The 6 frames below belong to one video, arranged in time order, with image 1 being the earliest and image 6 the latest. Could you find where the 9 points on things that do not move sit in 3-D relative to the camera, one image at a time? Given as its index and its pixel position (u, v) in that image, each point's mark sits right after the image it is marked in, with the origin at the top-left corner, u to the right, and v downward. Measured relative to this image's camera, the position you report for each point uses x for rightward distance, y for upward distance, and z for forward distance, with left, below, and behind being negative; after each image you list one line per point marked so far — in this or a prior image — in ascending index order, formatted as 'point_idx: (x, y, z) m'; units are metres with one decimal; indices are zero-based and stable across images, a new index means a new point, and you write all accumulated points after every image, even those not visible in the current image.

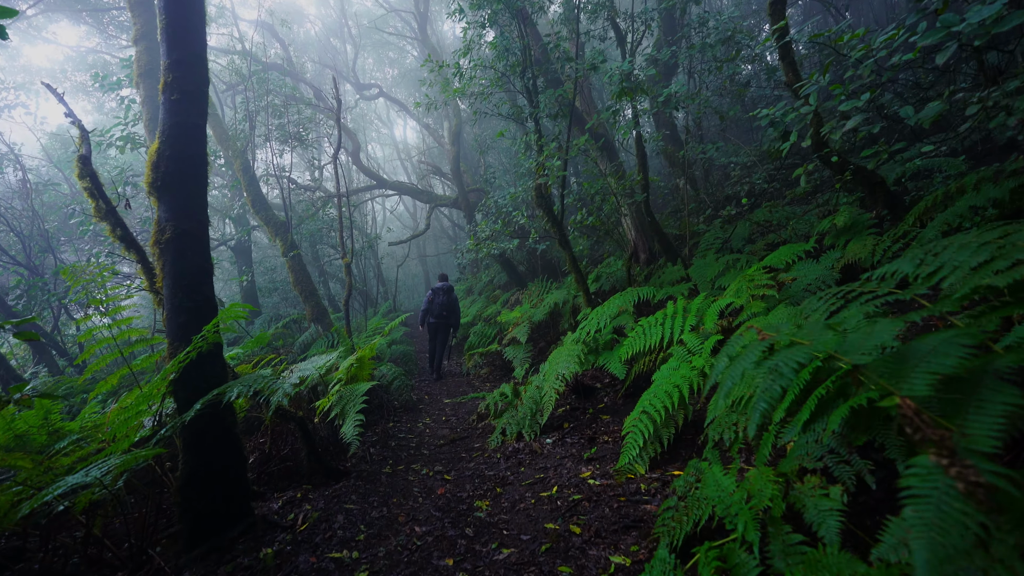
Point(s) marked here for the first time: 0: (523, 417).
0: (+0.1, -1.1, +3.7) m
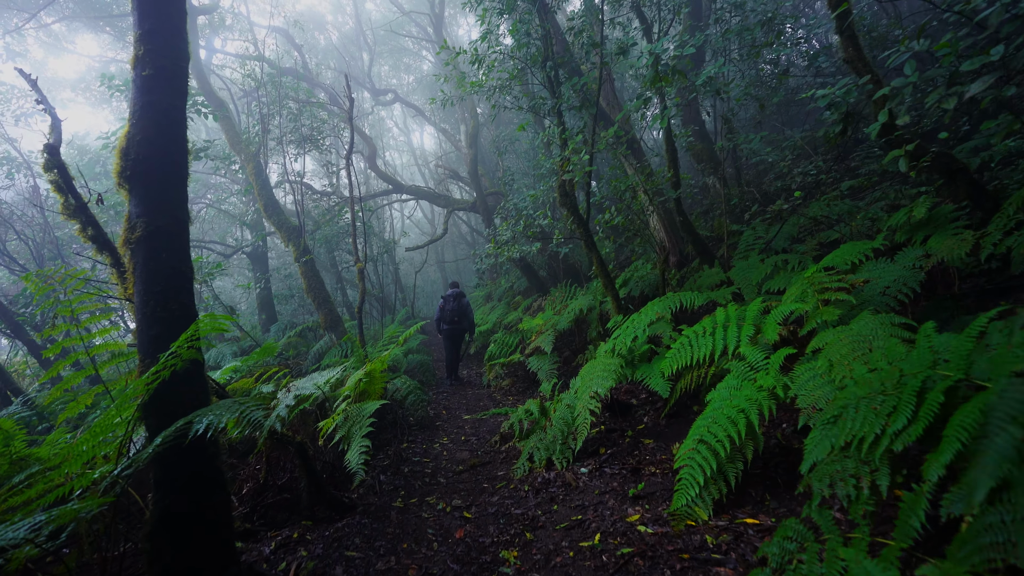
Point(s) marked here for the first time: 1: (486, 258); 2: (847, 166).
0: (+0.3, -1.1, +3.2) m
1: (-0.6, +0.7, +10.5) m
2: (+4.4, +1.6, +5.9) m
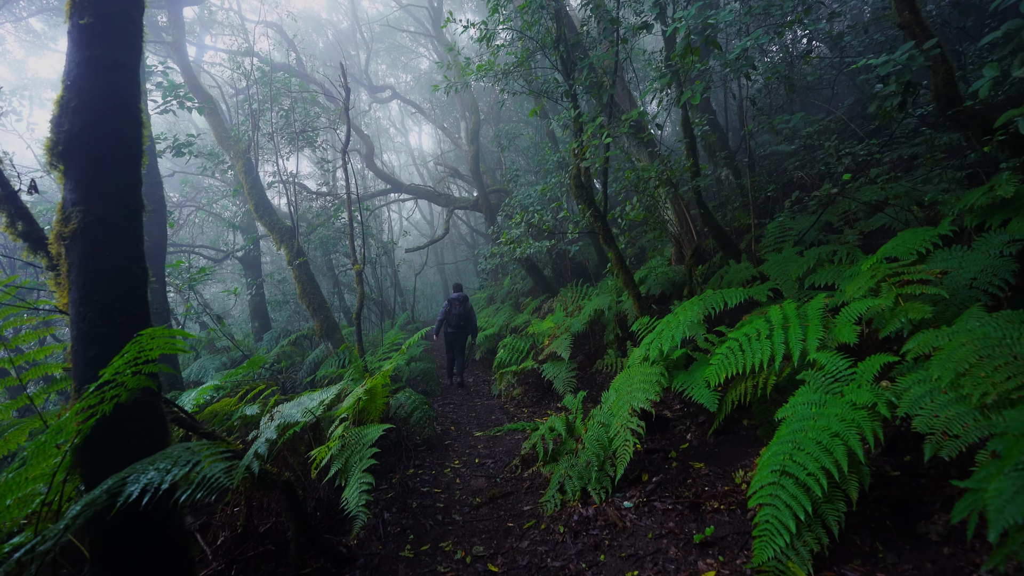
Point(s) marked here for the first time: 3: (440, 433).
0: (+0.5, -1.1, +2.7) m
1: (-0.5, +0.7, +10.0) m
2: (+4.5, +1.7, +5.4) m
3: (-0.7, -1.4, +4.4) m
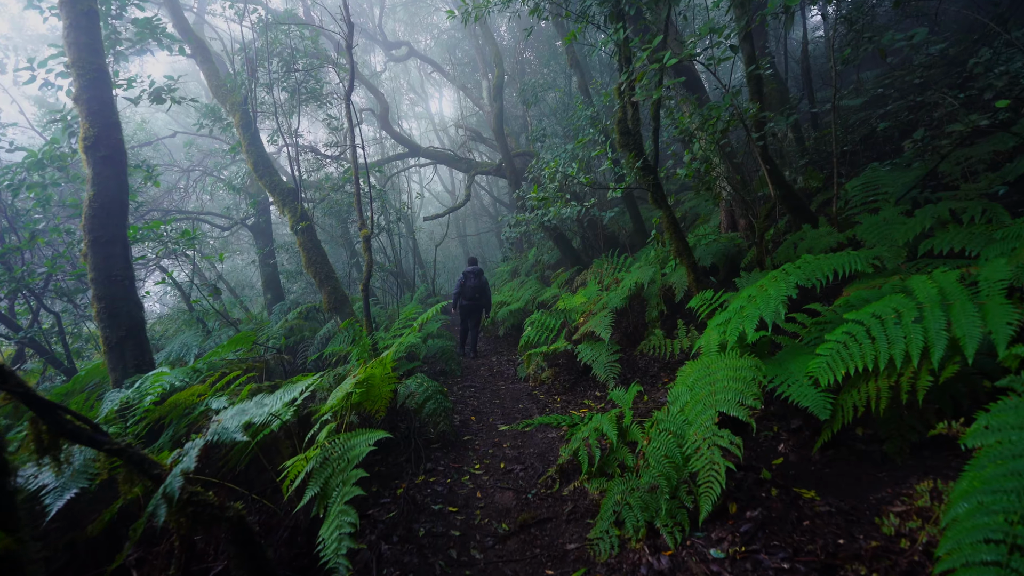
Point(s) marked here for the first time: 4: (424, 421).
0: (+0.6, -0.9, +2.0) m
1: (+0.1, +1.3, +9.2) m
2: (+4.8, +2.0, +4.3) m
3: (-0.4, -1.1, +3.7) m
4: (-0.6, -0.9, +3.2) m
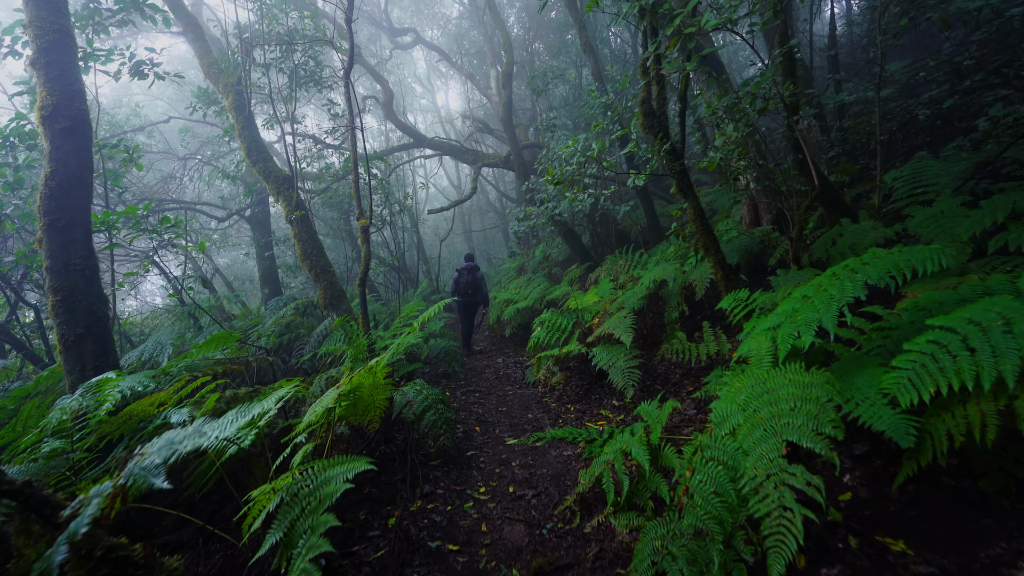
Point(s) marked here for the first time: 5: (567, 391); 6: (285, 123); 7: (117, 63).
0: (+0.7, -0.9, +1.6) m
1: (+0.2, +1.3, +8.8) m
2: (+4.9, +1.9, +3.9) m
3: (-0.4, -1.1, +3.3) m
4: (-0.6, -0.9, +2.8) m
5: (+0.5, -1.0, +4.2) m
6: (-3.6, +2.6, +7.1) m
7: (-4.5, +2.5, +5.3) m
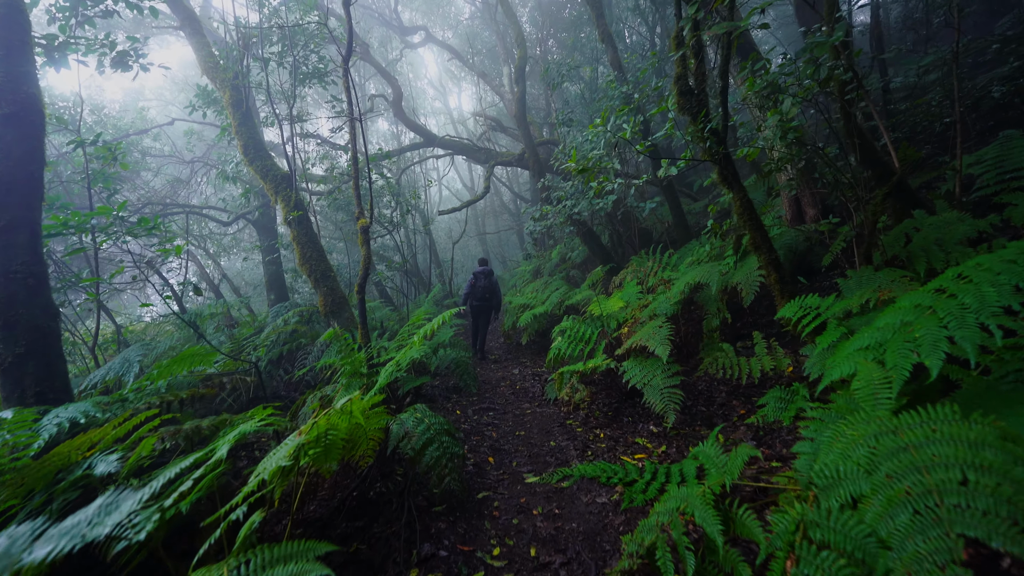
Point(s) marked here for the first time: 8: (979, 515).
0: (+0.8, -0.9, +1.0) m
1: (+0.5, +1.2, +8.2) m
2: (+5.0, +1.9, +3.2) m
3: (-0.3, -1.1, +2.8) m
4: (-0.5, -1.0, +2.3) m
5: (+0.7, -1.0, +3.7) m
6: (-3.4, +2.5, +6.7) m
7: (-4.3, +2.5, +4.9) m
8: (+1.1, -0.5, +1.0) m
